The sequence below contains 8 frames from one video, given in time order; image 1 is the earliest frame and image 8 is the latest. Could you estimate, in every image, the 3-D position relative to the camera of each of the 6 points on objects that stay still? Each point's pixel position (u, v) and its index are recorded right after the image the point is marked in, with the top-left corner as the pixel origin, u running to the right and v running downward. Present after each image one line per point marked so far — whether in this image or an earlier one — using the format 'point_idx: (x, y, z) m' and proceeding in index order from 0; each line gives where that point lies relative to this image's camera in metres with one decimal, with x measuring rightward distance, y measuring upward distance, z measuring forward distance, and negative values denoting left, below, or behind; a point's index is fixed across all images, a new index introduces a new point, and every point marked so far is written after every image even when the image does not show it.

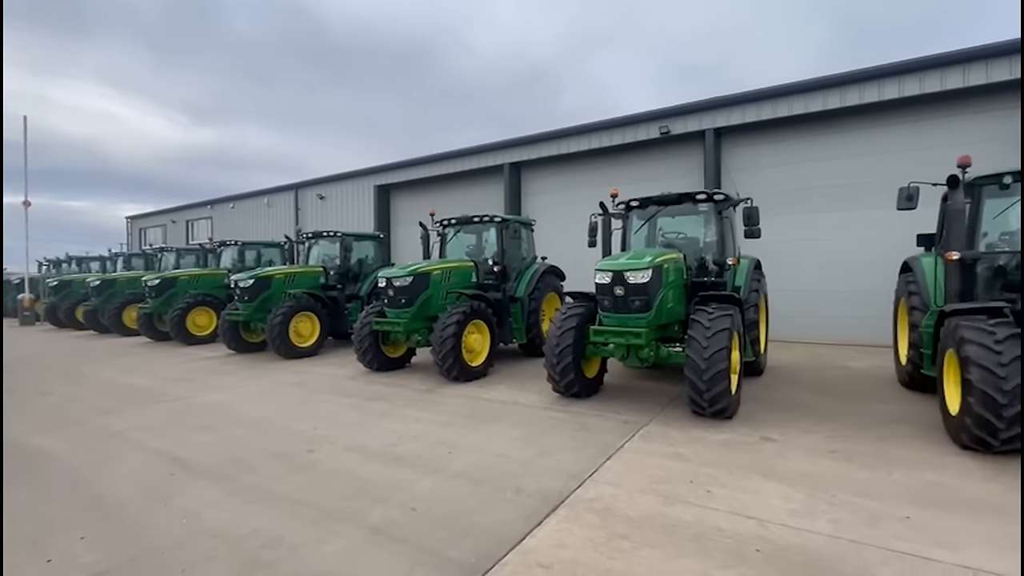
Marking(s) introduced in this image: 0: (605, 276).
0: (+1.0, +0.1, +5.2) m
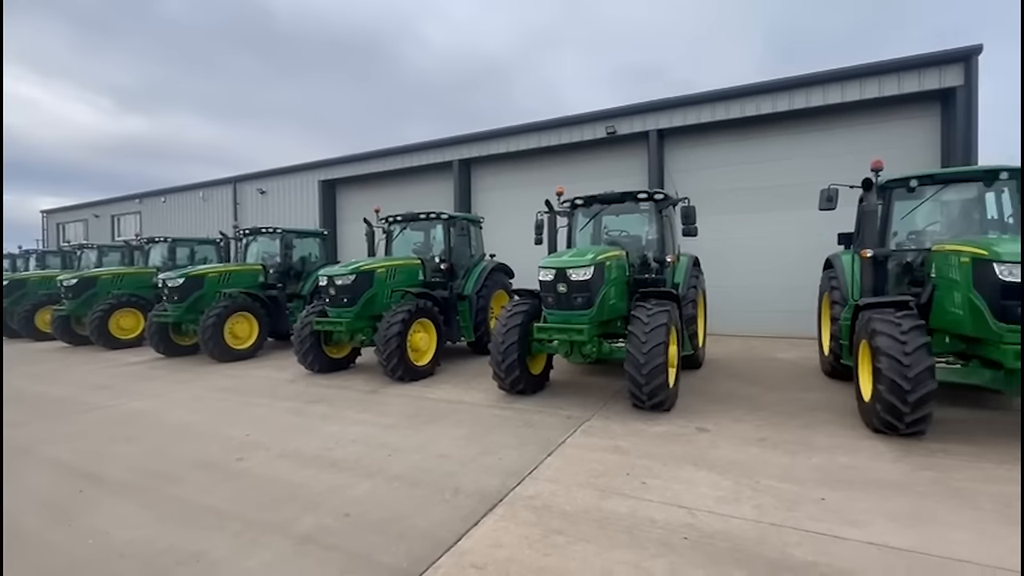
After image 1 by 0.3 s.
0: (+0.4, +0.2, +5.2) m
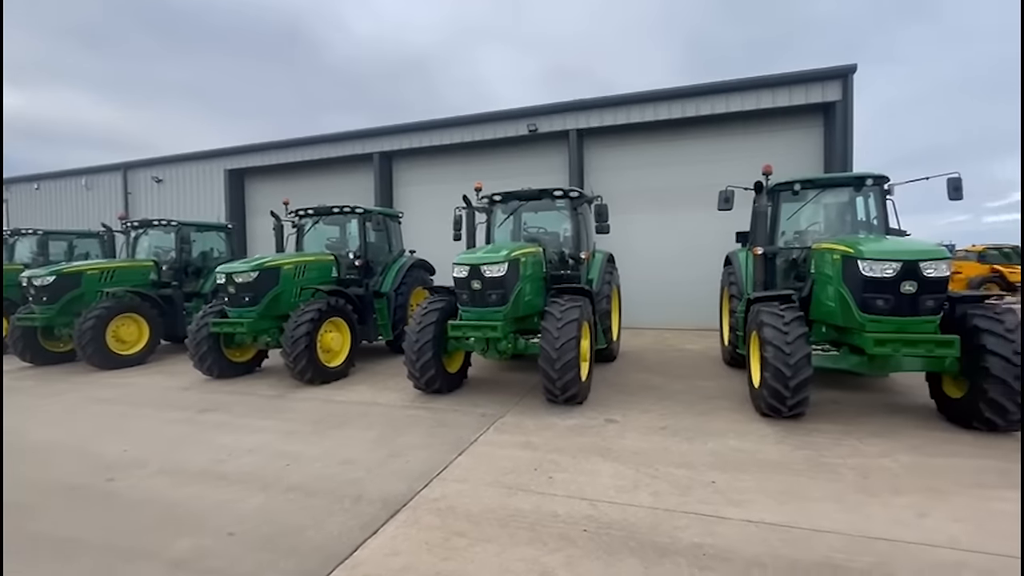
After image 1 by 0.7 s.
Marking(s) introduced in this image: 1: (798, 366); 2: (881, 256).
0: (-0.5, +0.2, +5.2) m
1: (+2.5, -0.7, +4.1) m
2: (+3.1, +0.3, +4.0) m
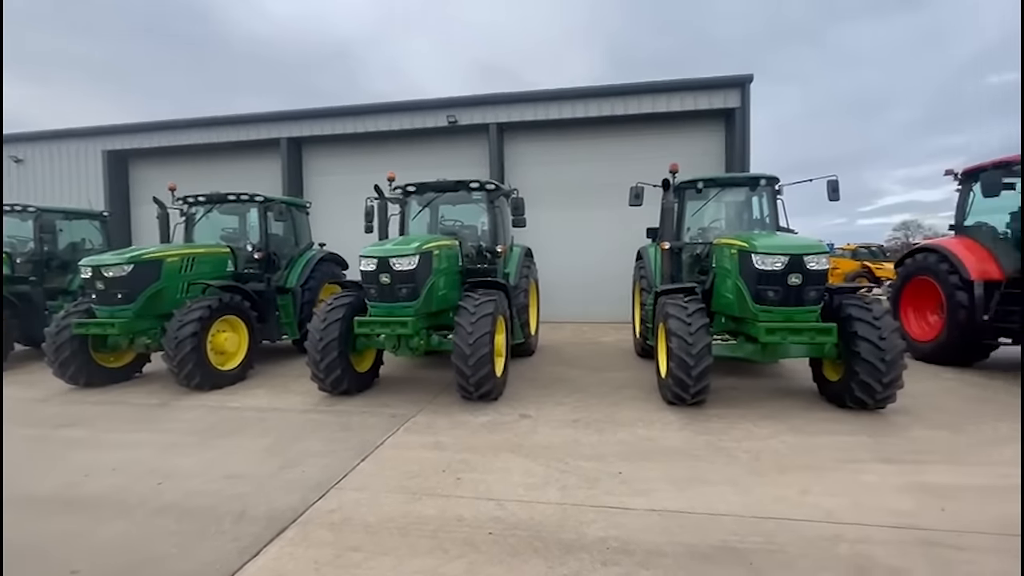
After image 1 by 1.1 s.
0: (-1.4, +0.3, +4.9) m
1: (+1.7, -0.6, +4.3) m
2: (+2.3, +0.3, +4.2) m
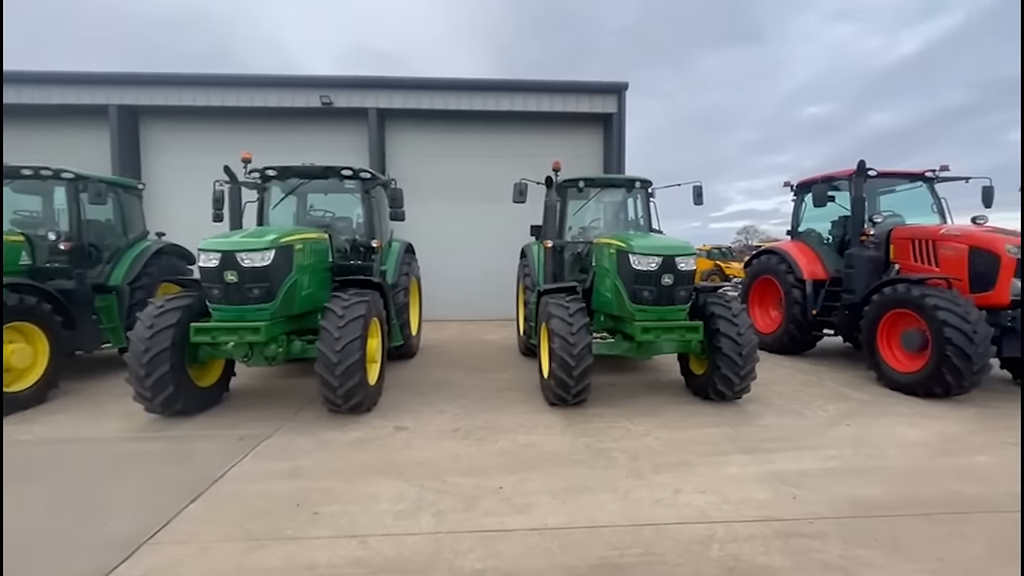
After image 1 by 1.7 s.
0: (-2.6, +0.3, +4.1) m
1: (+0.6, -0.6, +4.3) m
2: (+1.2, +0.3, +4.3) m
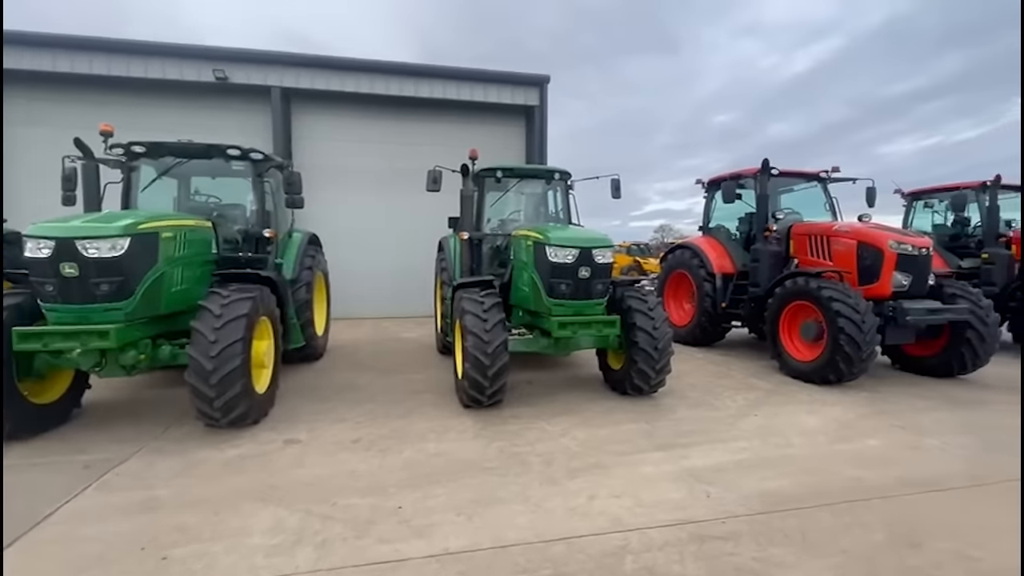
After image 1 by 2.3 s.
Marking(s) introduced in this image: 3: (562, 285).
0: (-3.3, +0.3, +3.4) m
1: (-0.1, -0.6, +4.0) m
2: (+0.4, +0.4, +4.2) m
3: (+0.4, 0.0, +4.1) m
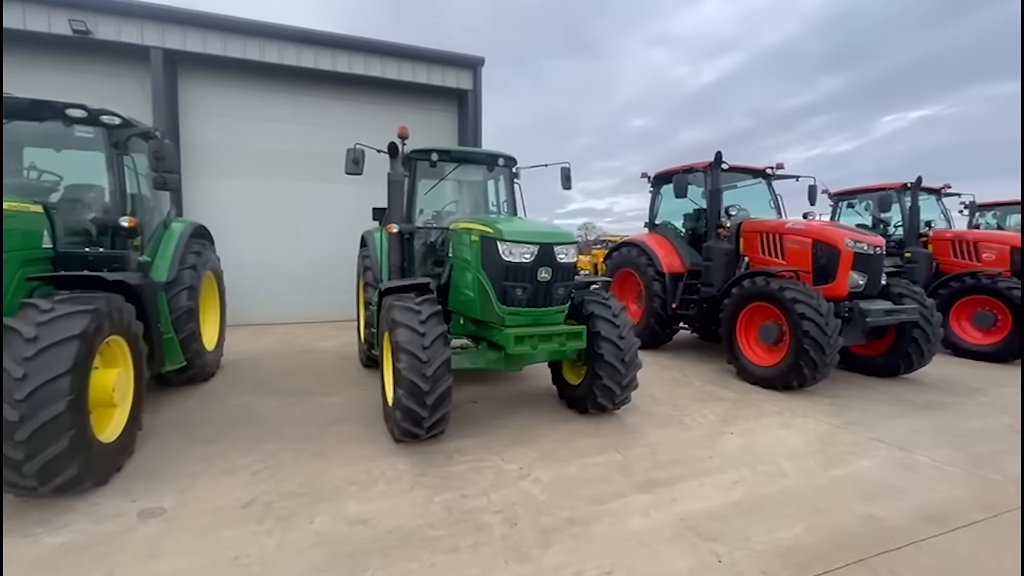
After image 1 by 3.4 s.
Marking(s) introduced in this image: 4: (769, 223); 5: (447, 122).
0: (-3.5, +0.2, +2.1) m
1: (-0.5, -0.6, +3.2) m
2: (0.0, +0.4, +3.4) m
3: (0.0, 0.0, +3.4) m
4: (+3.1, +0.8, +5.7) m
5: (-1.3, +3.3, +9.5) m
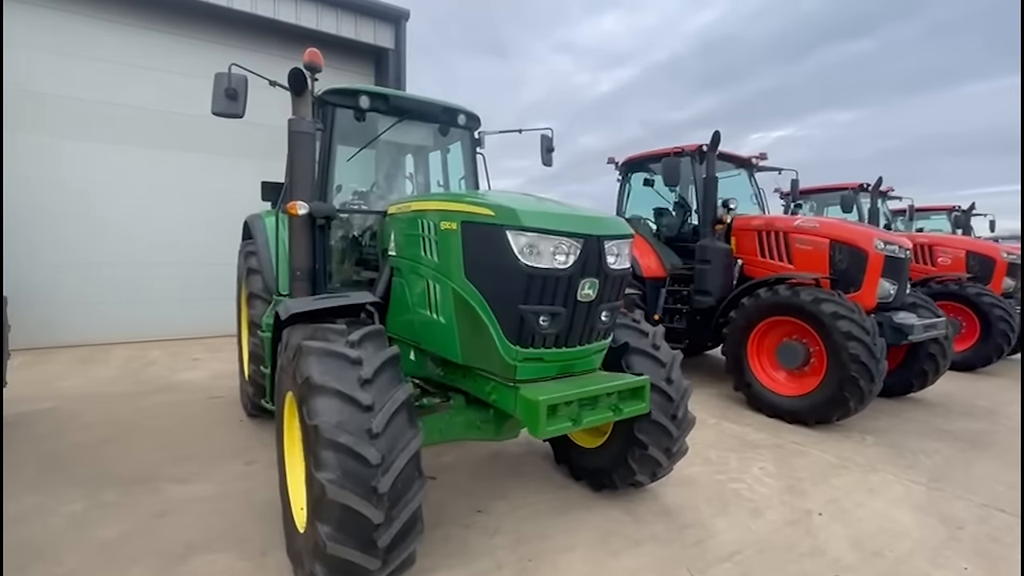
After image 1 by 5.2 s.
0: (-3.1, +0.1, 0.0) m
1: (-0.4, -0.7, +1.7) m
2: (+0.1, +0.3, +2.0) m
3: (+0.1, -0.1, +2.0) m
4: (+2.6, +0.7, +4.8) m
5: (-2.4, +3.2, +7.6) m
